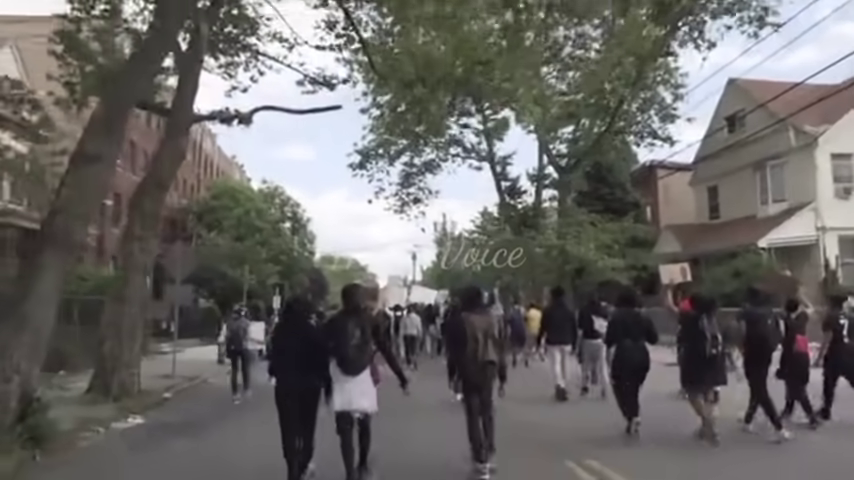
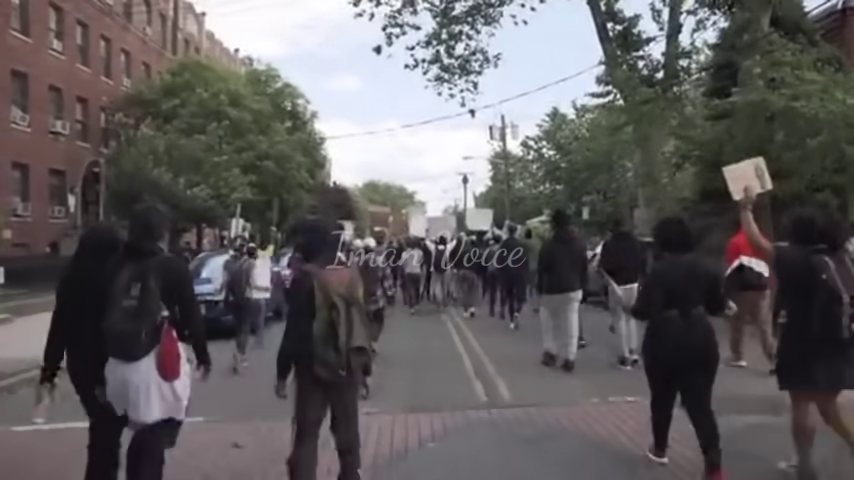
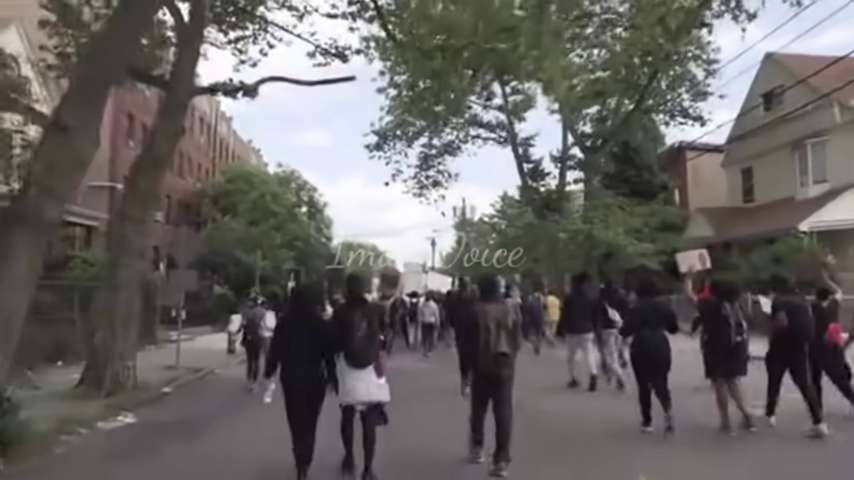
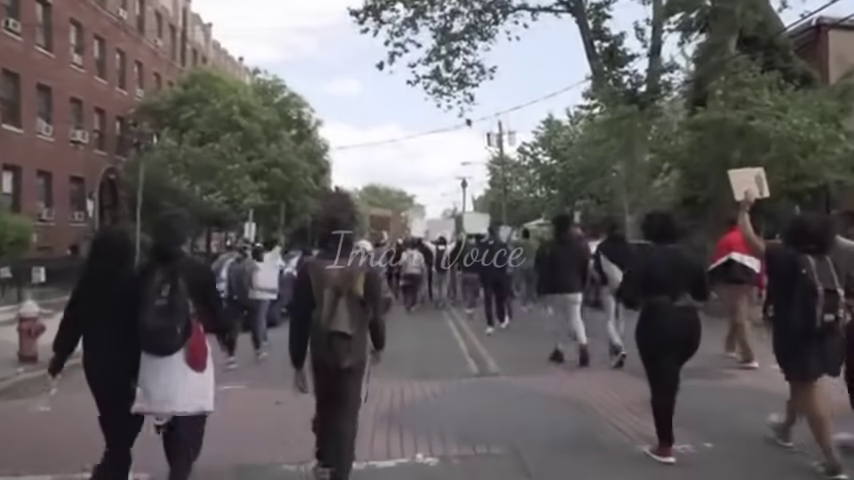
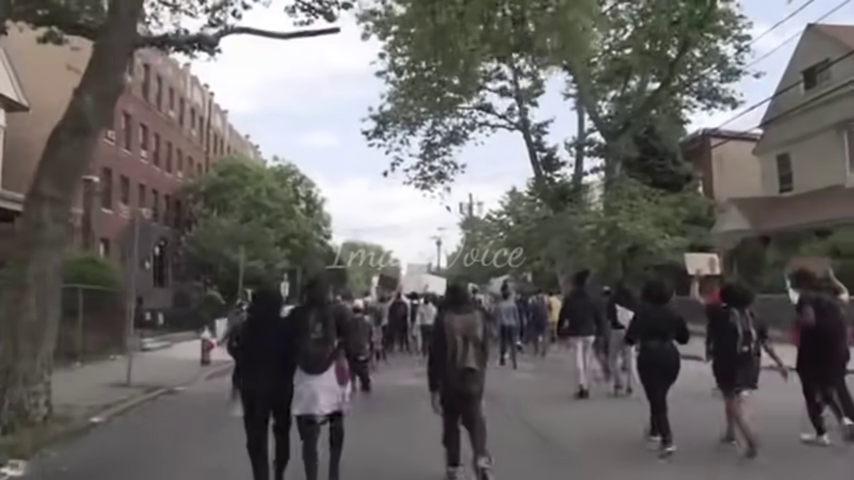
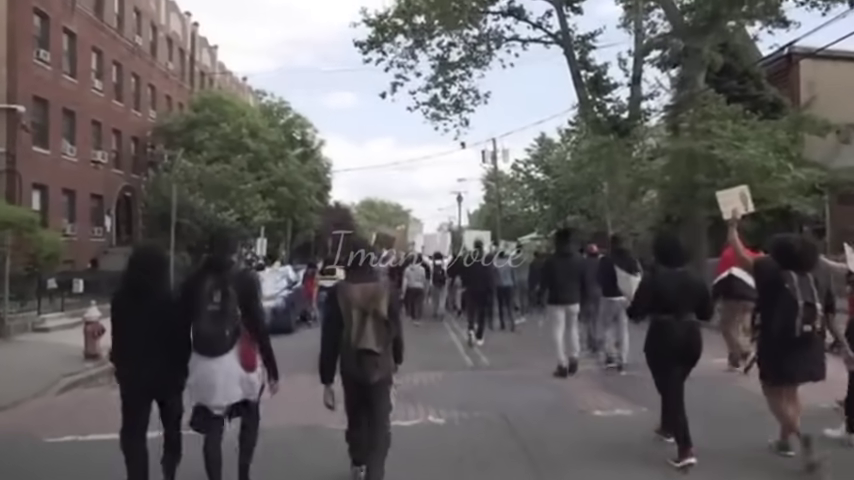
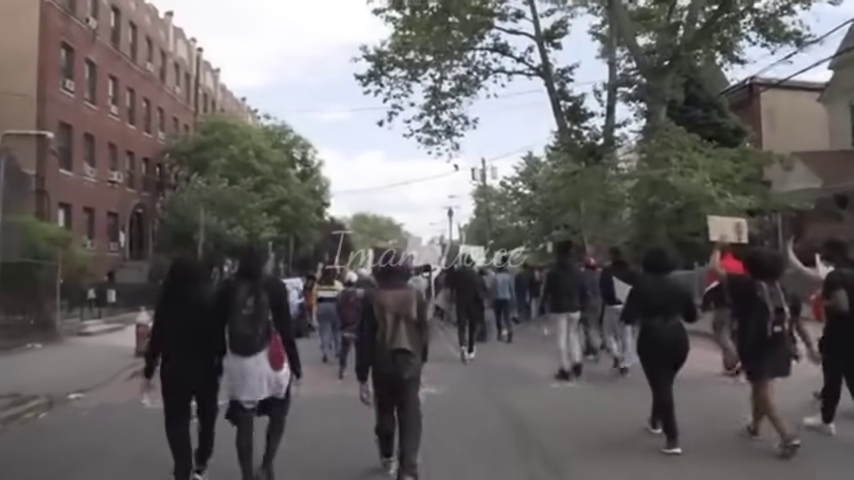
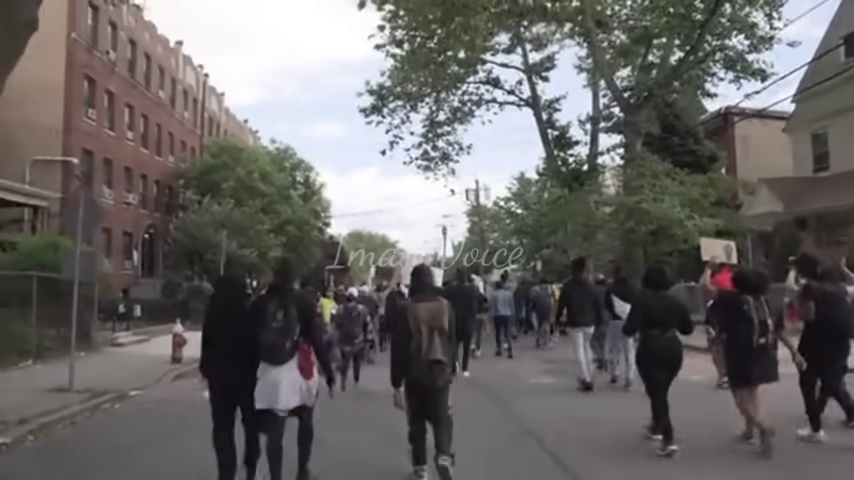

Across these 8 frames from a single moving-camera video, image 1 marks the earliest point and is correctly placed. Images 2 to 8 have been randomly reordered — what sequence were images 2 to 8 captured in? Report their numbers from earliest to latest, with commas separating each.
3, 5, 8, 7, 6, 4, 2
